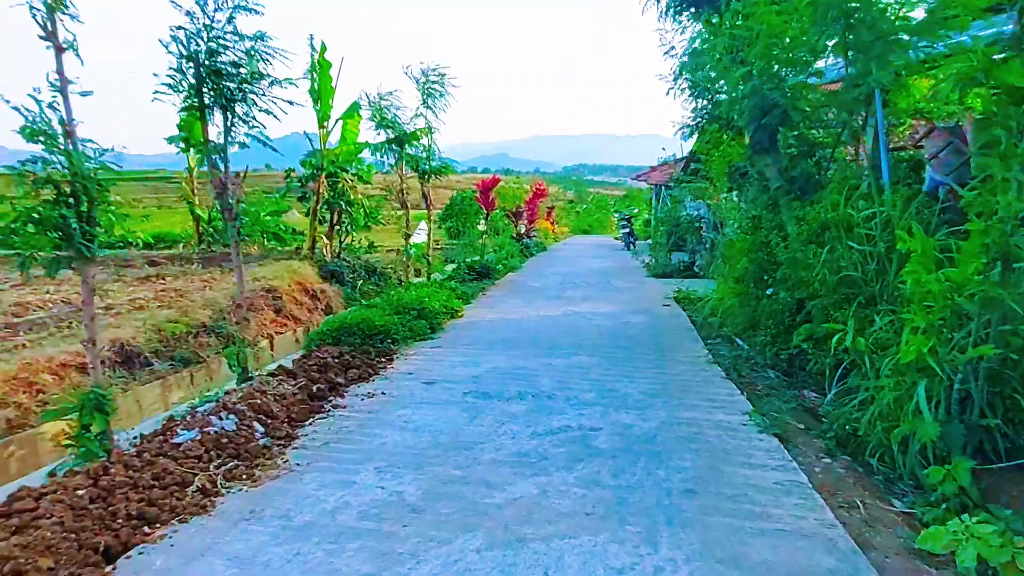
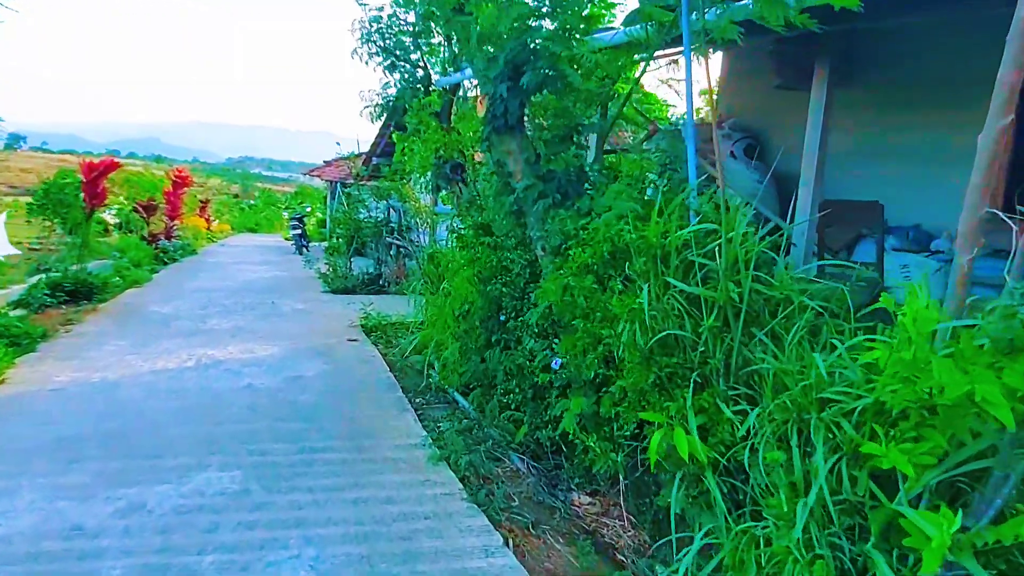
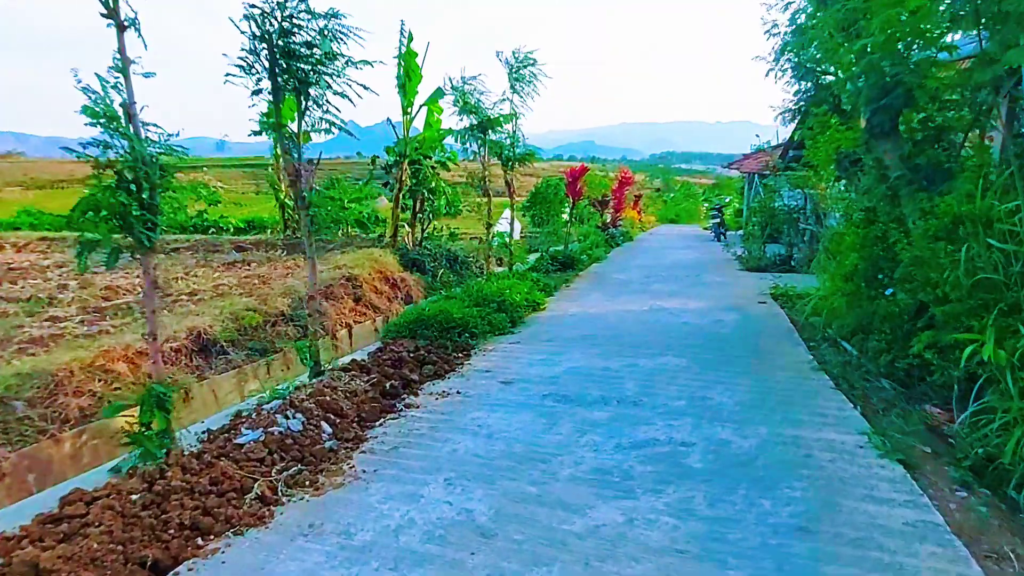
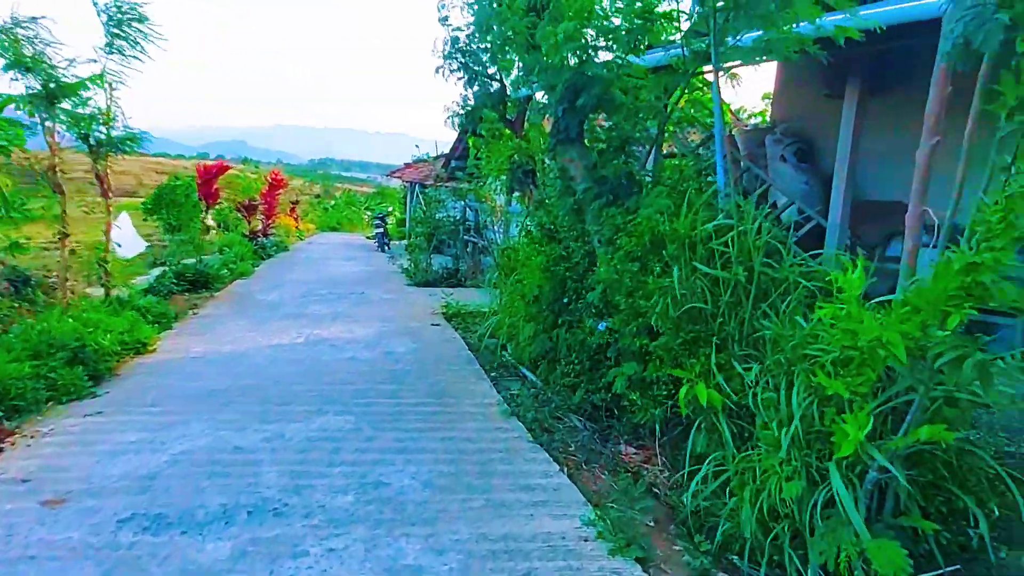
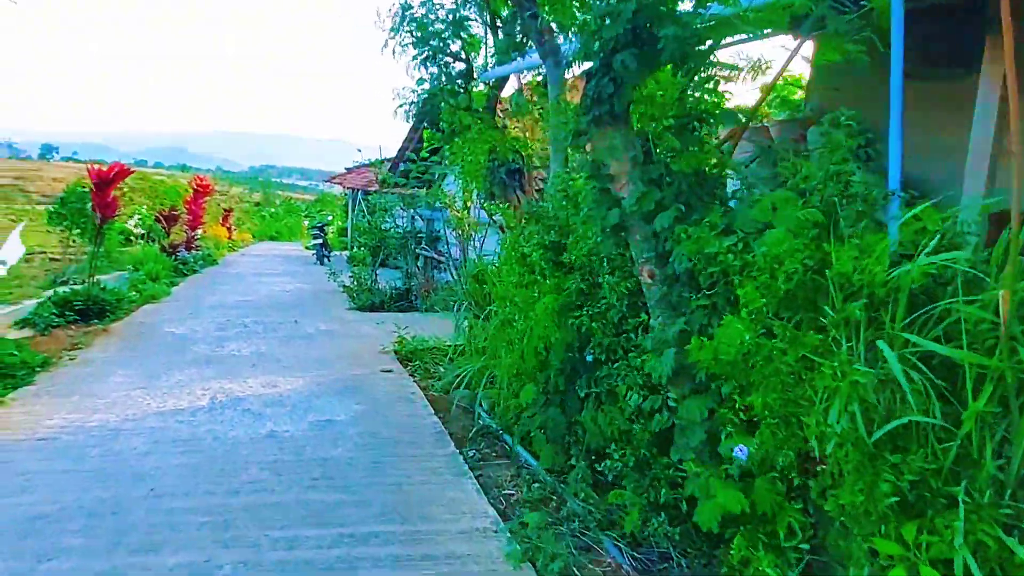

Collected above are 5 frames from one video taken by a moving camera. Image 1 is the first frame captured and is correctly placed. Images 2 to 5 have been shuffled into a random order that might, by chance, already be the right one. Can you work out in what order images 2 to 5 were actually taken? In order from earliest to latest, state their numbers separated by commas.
3, 4, 2, 5
